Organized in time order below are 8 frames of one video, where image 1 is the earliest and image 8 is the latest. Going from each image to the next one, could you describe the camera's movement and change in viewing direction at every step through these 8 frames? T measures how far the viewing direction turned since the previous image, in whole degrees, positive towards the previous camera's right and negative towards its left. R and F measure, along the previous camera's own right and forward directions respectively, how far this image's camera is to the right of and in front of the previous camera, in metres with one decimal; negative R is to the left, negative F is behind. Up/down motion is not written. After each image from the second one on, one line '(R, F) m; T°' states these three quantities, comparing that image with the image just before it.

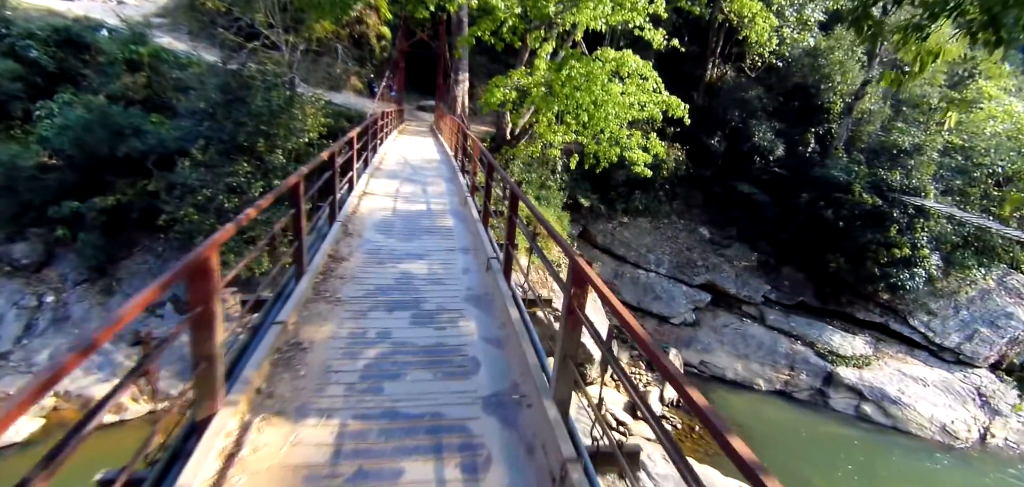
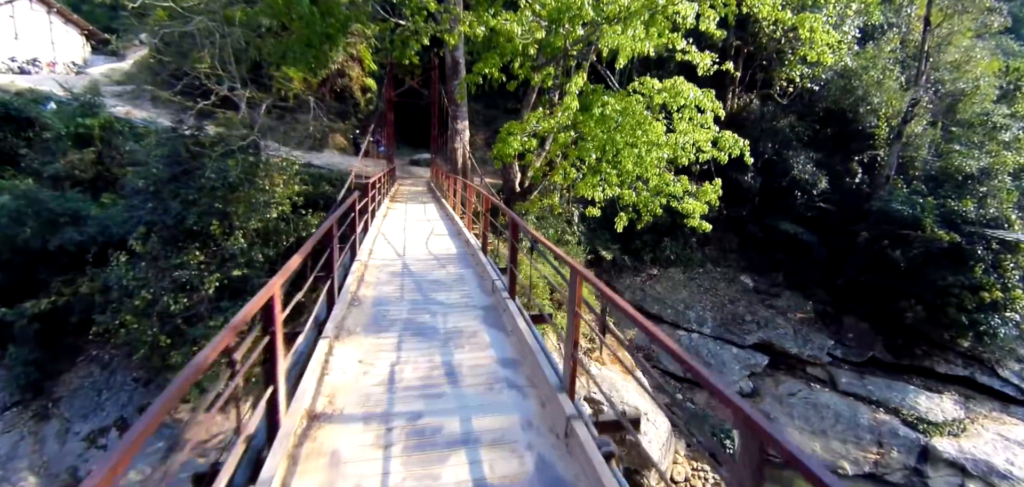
(-0.3, +1.5) m; +1°
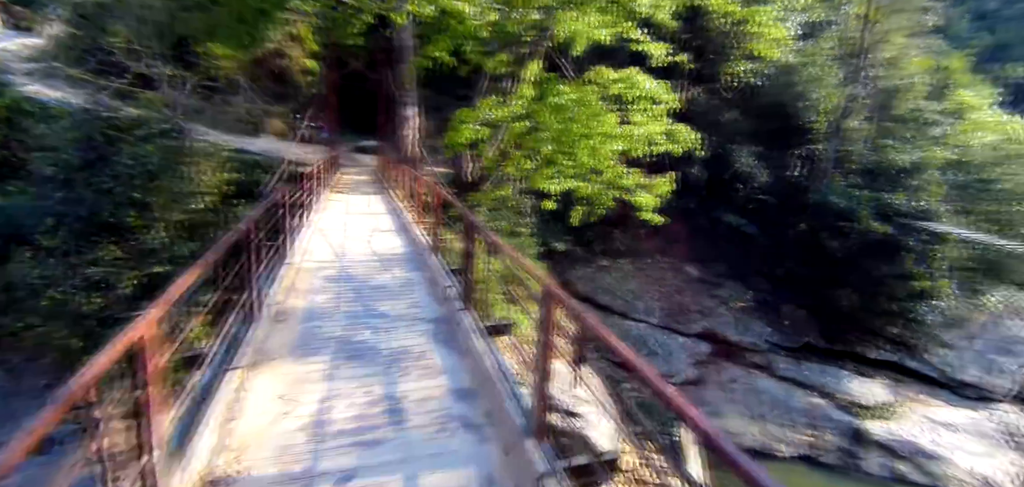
(0.0, +0.2) m; +6°
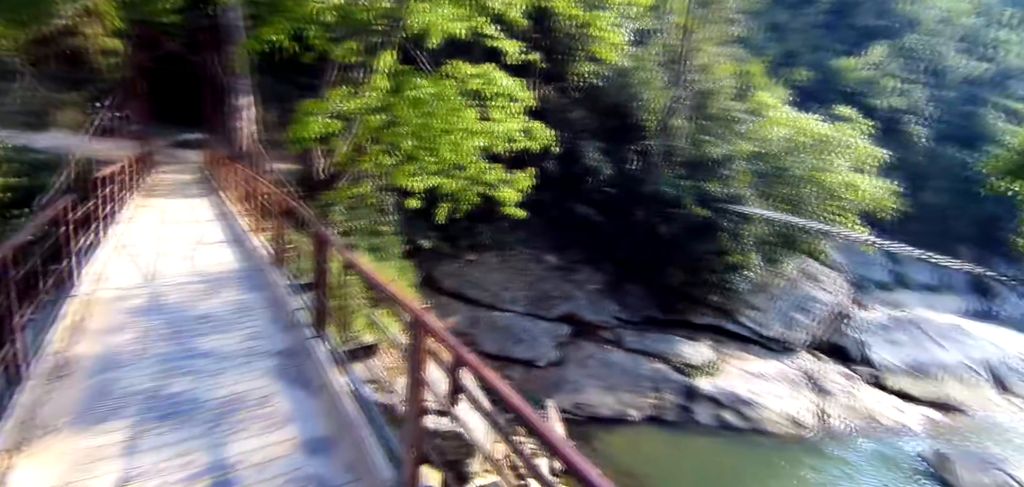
(0.0, +0.1) m; +15°
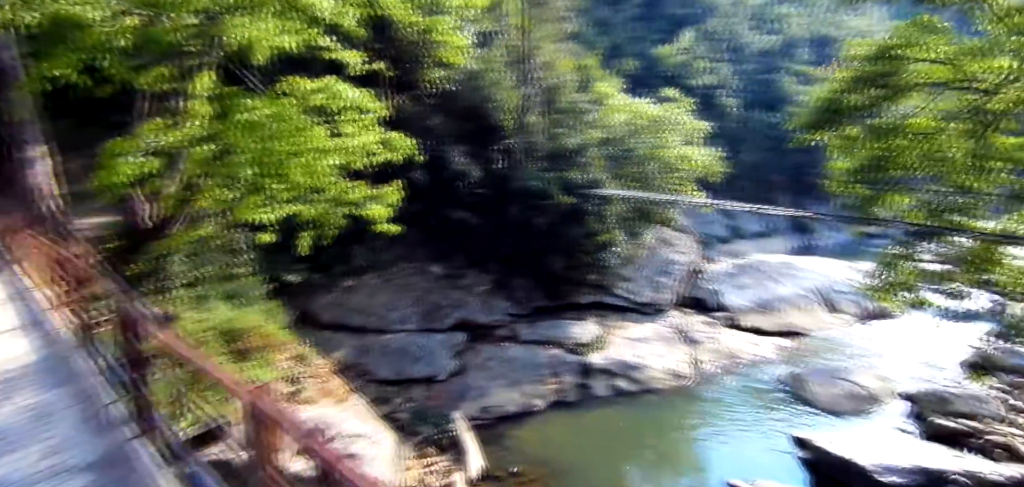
(0.0, +0.1) m; +14°
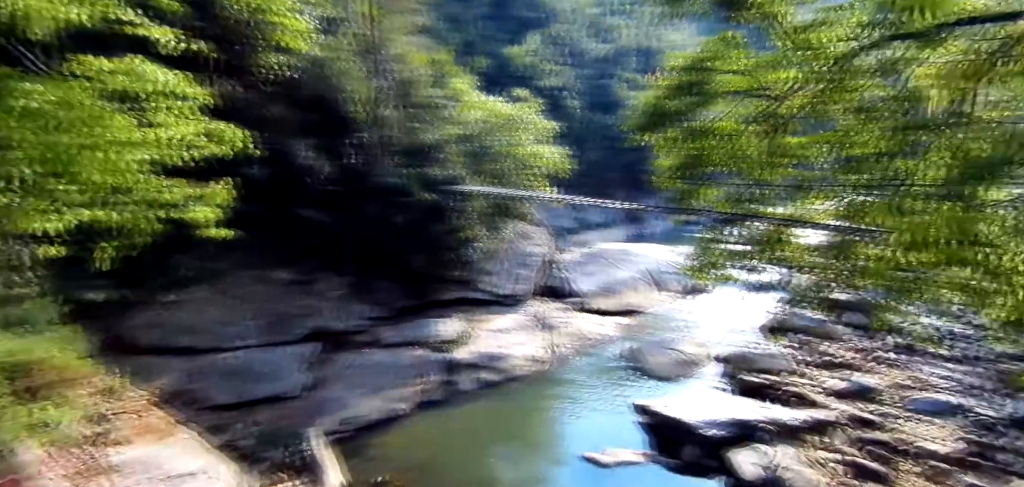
(0.0, 0.0) m; +16°
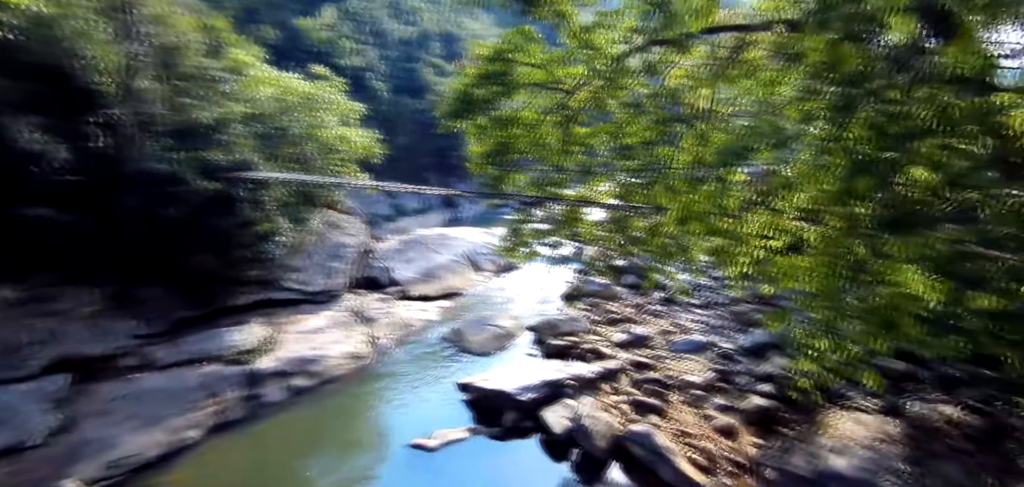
(0.0, 0.0) m; +21°
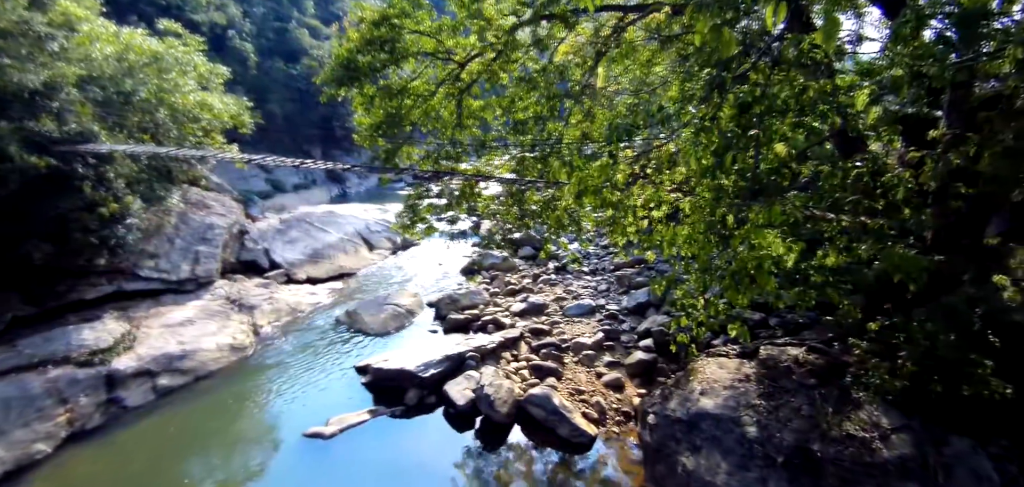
(0.0, 0.0) m; +12°
